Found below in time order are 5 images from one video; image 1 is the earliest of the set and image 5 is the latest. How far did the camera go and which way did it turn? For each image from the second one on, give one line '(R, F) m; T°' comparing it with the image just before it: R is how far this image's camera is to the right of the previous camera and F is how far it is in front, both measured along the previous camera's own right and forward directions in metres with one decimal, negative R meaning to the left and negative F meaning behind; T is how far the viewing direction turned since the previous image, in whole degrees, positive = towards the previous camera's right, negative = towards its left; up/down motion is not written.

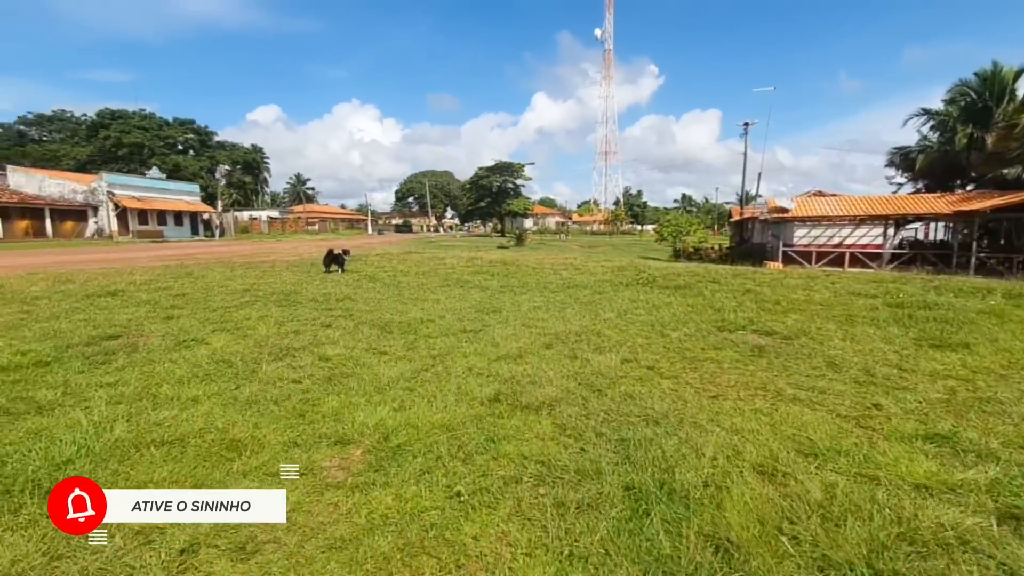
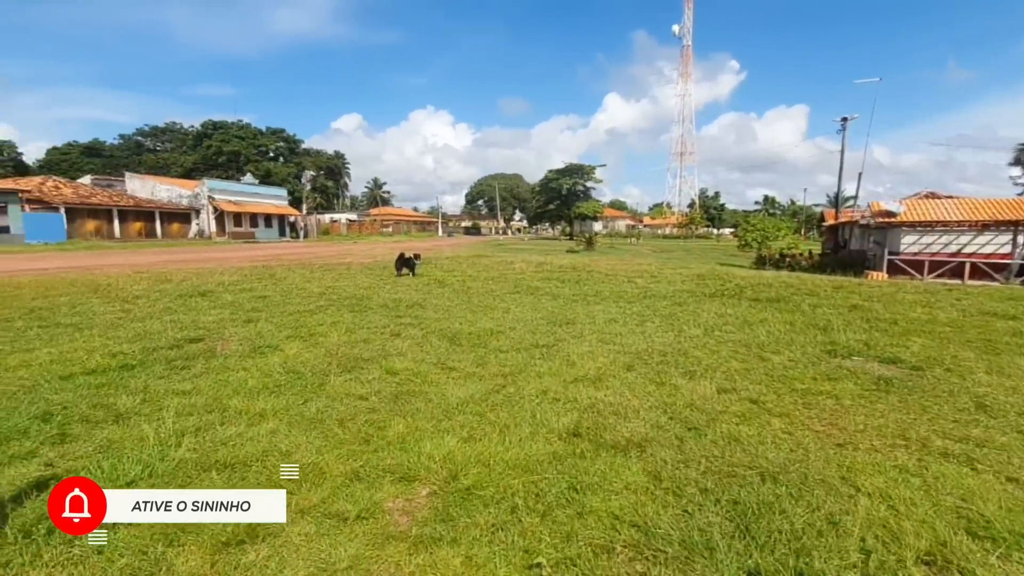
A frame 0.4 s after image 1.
(-0.1, +0.4) m; -8°
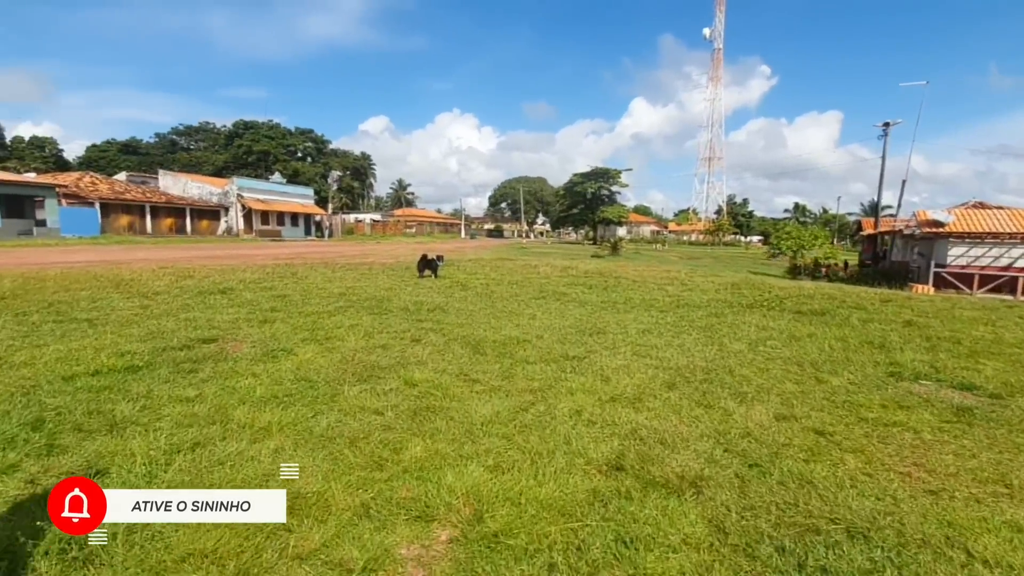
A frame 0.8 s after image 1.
(-0.1, +0.4) m; -2°
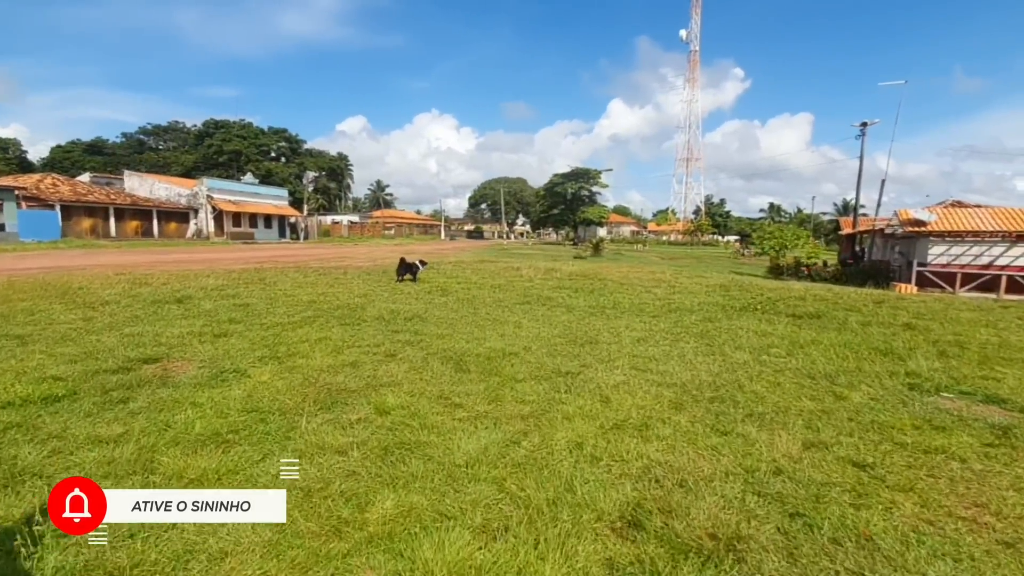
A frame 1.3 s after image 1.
(0.0, +0.6) m; +2°
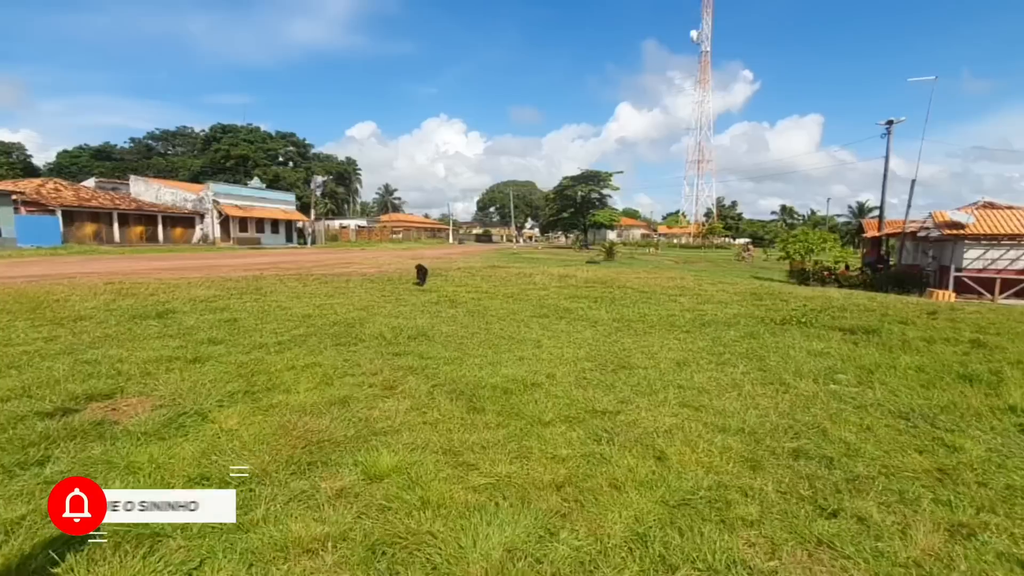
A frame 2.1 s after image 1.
(-0.1, +0.9) m; -1°
